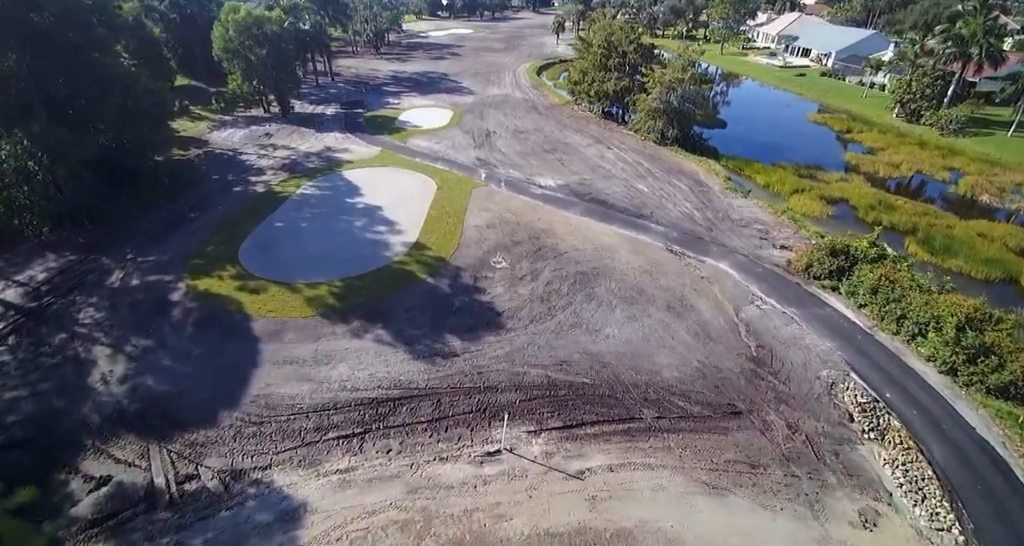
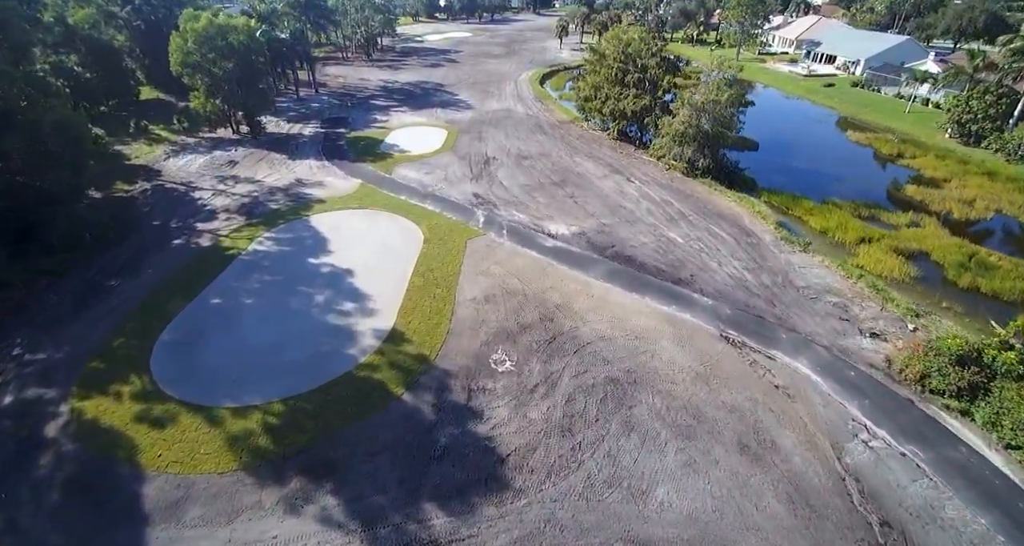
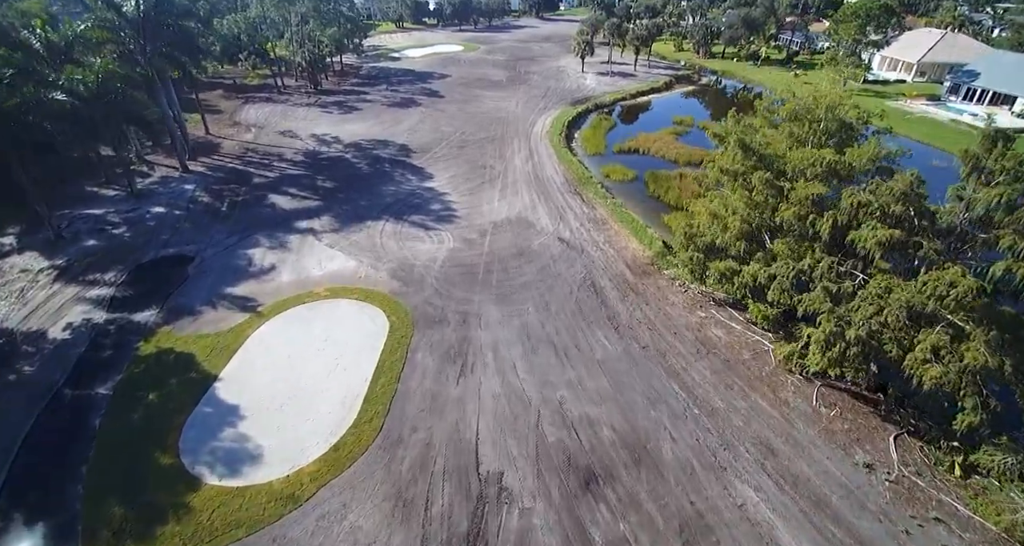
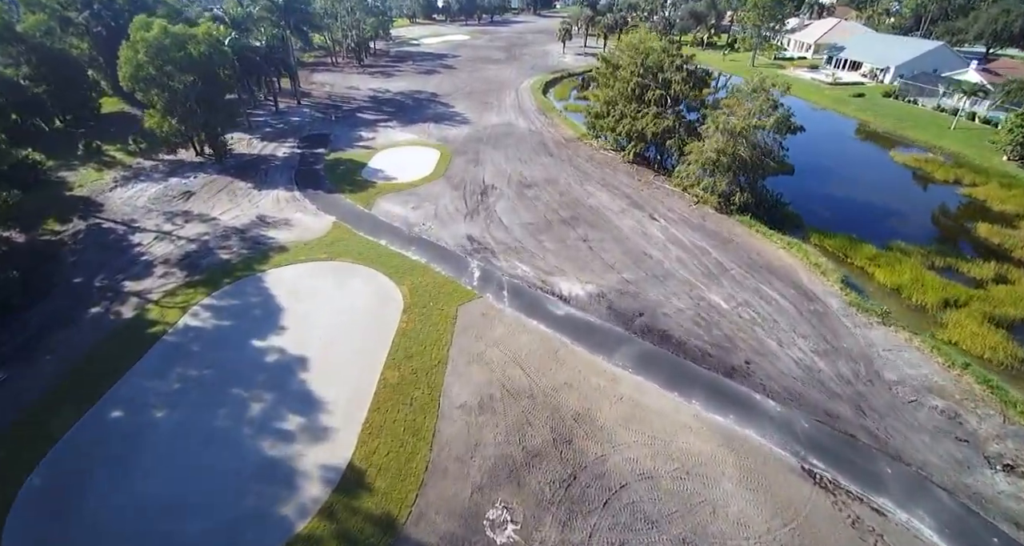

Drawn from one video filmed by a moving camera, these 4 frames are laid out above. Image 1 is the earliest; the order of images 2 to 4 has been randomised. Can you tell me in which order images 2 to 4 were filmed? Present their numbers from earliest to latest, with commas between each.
2, 4, 3
